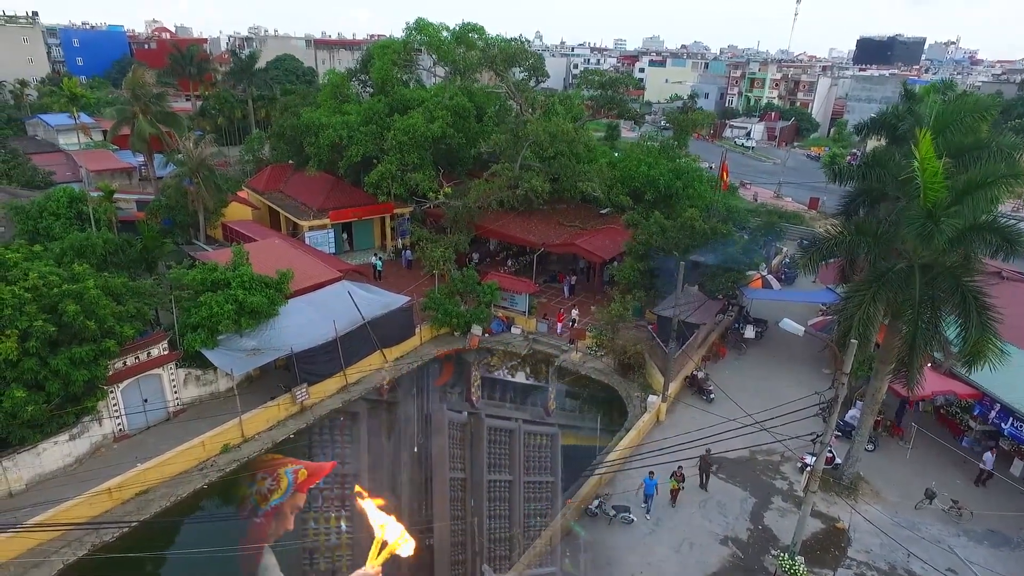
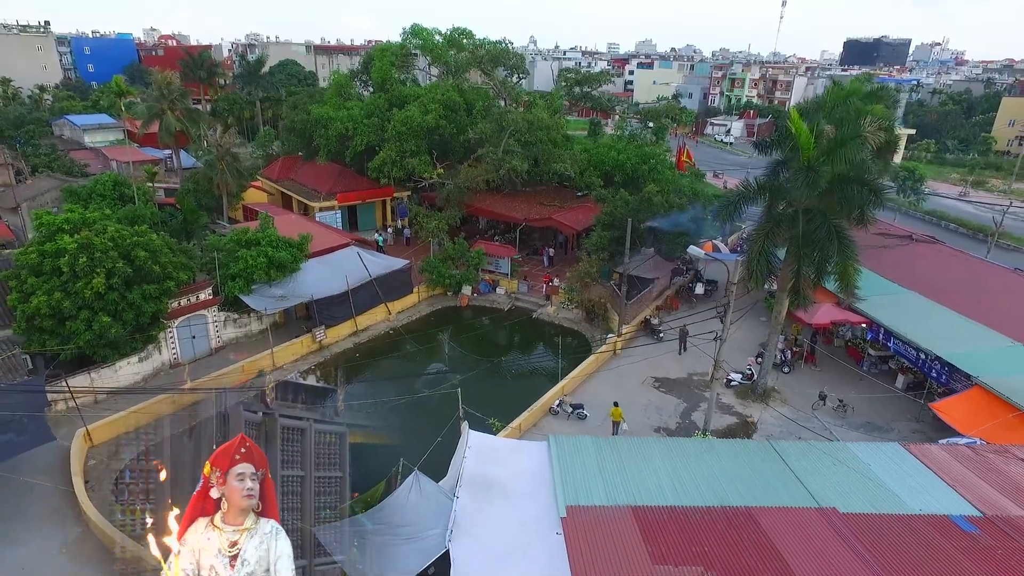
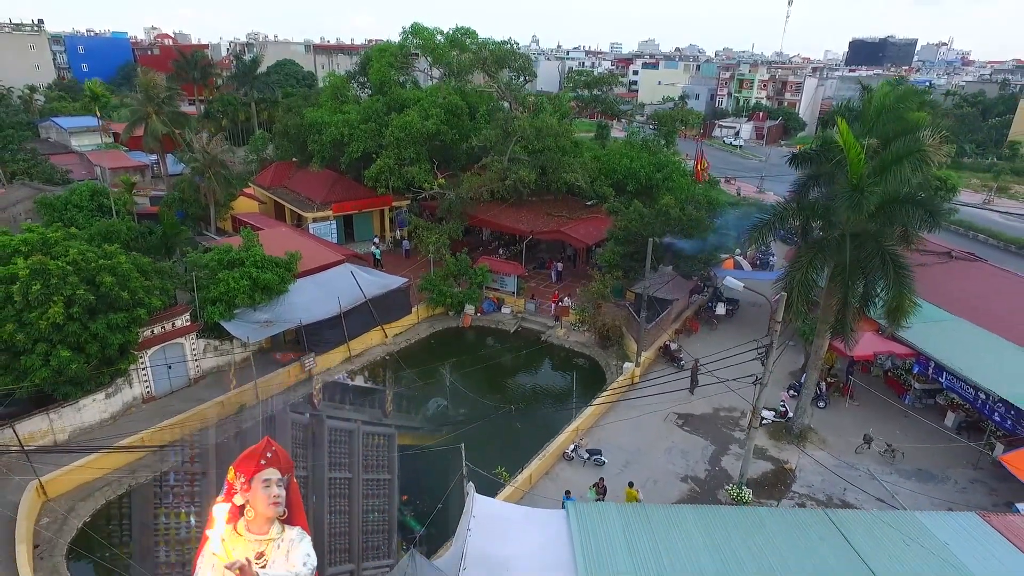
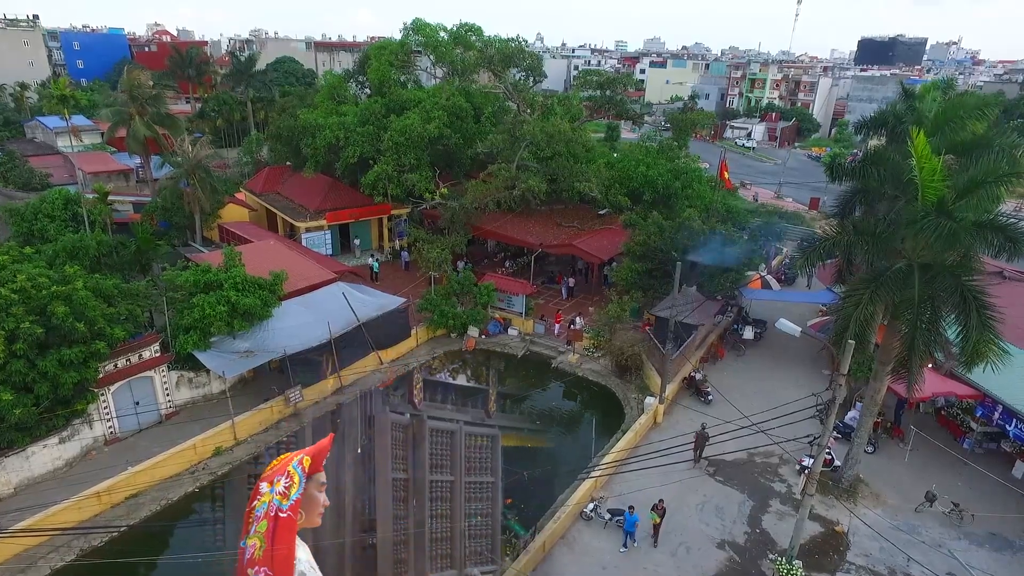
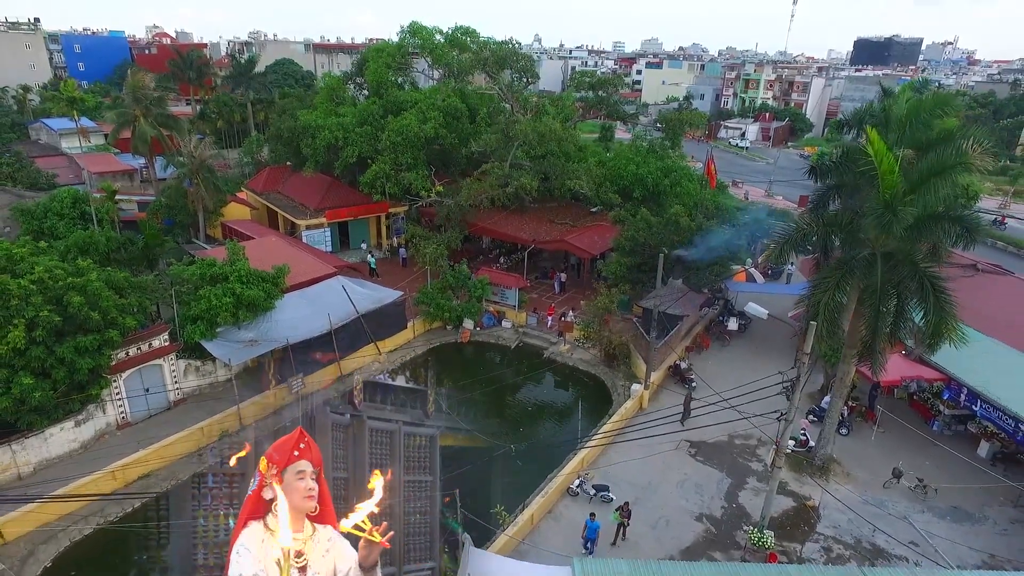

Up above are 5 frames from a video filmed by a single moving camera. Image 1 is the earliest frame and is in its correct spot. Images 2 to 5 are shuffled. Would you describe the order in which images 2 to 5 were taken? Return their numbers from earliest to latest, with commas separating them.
4, 5, 3, 2
